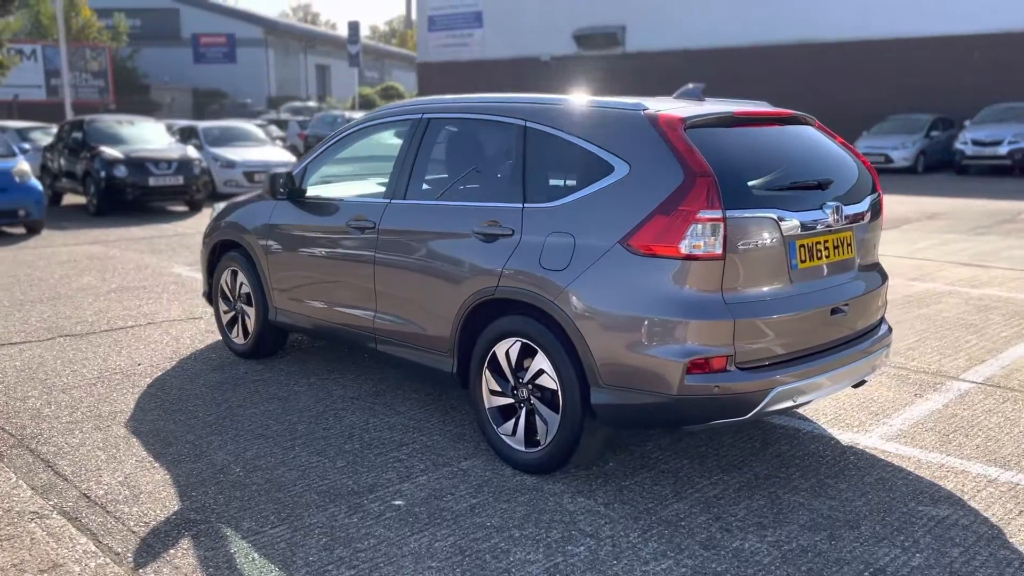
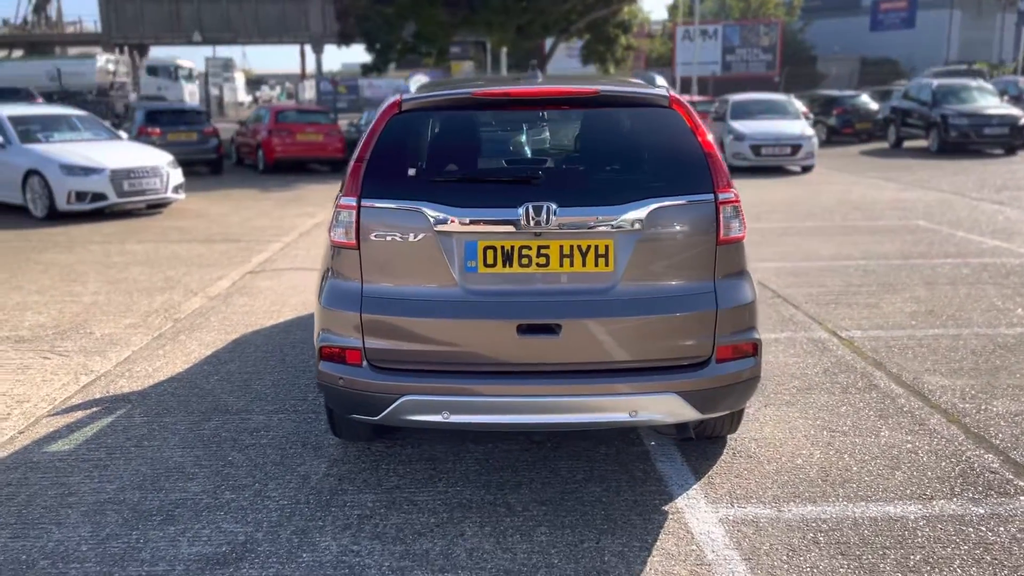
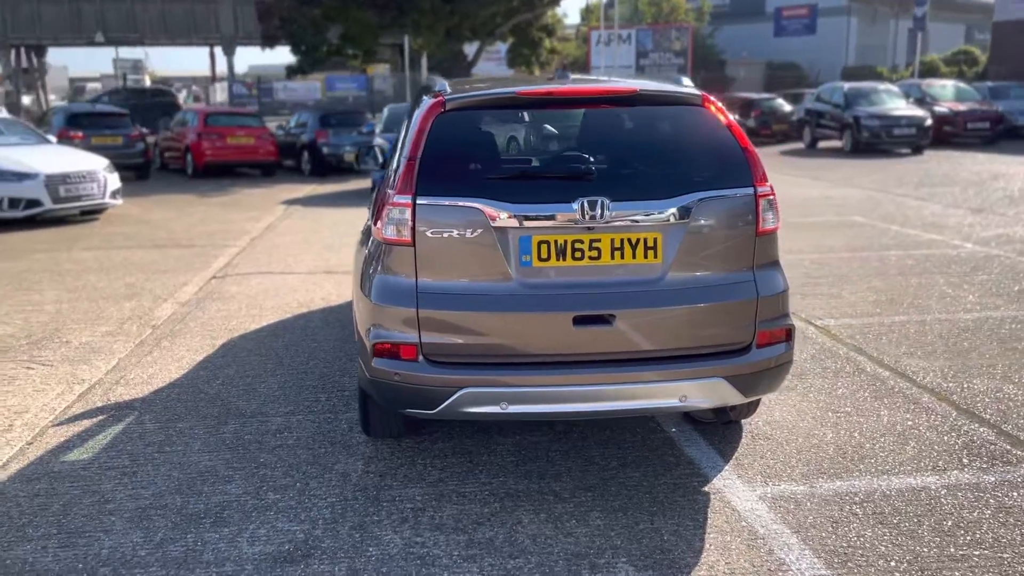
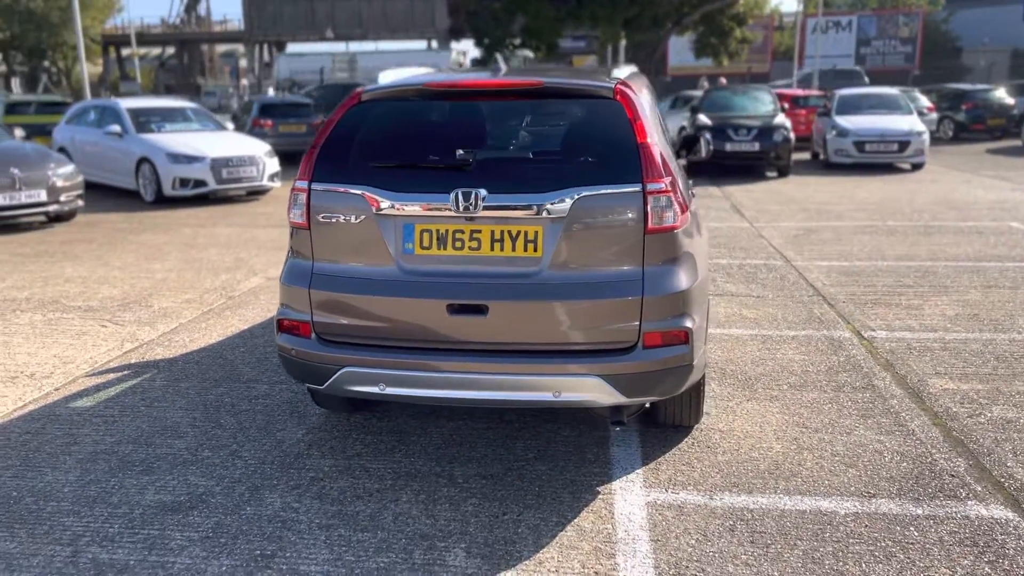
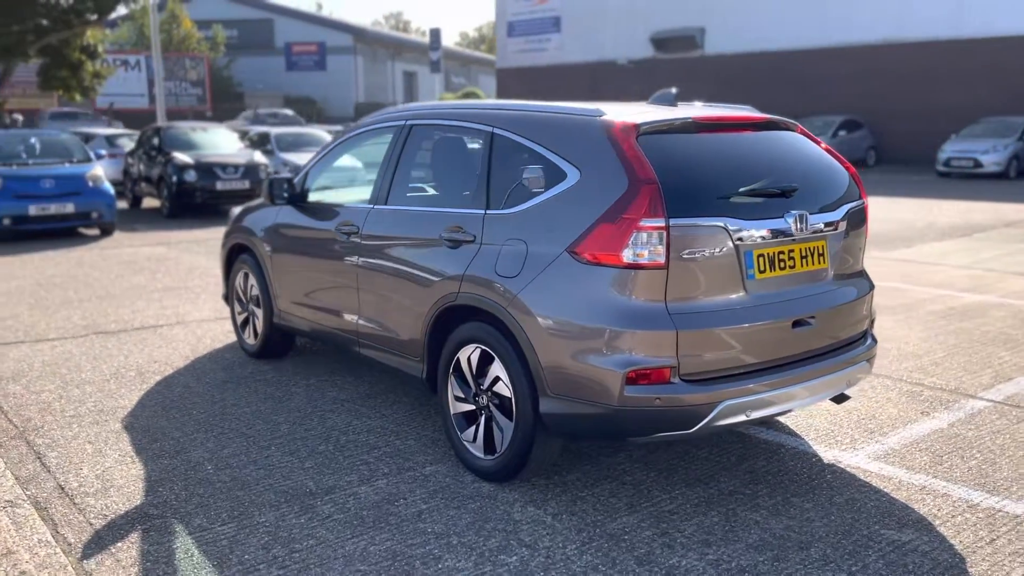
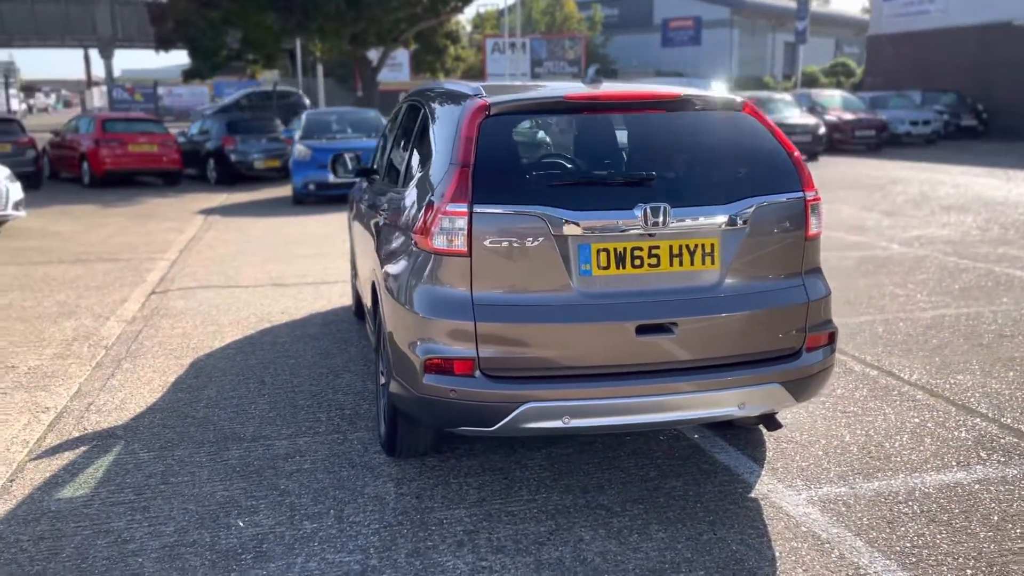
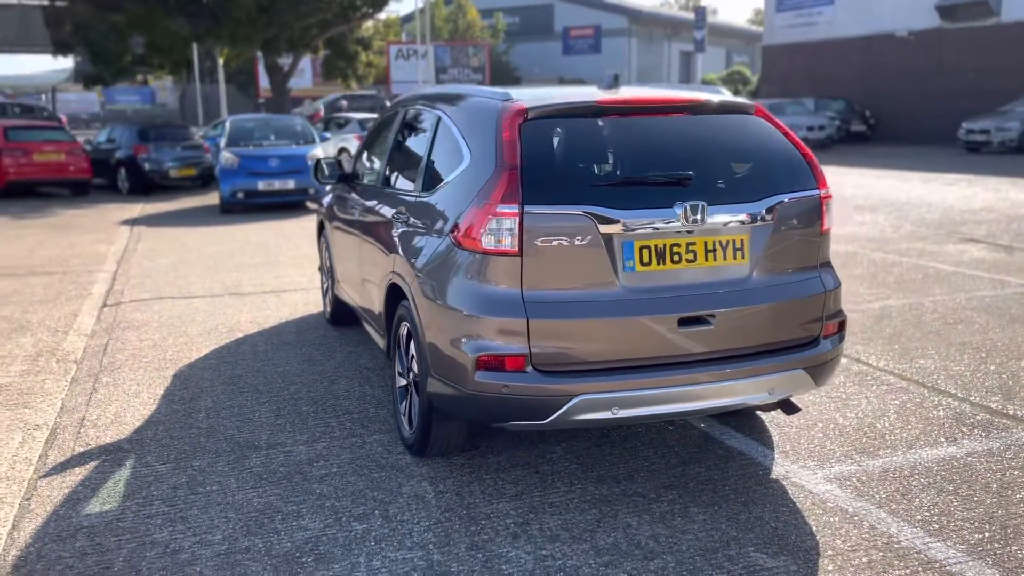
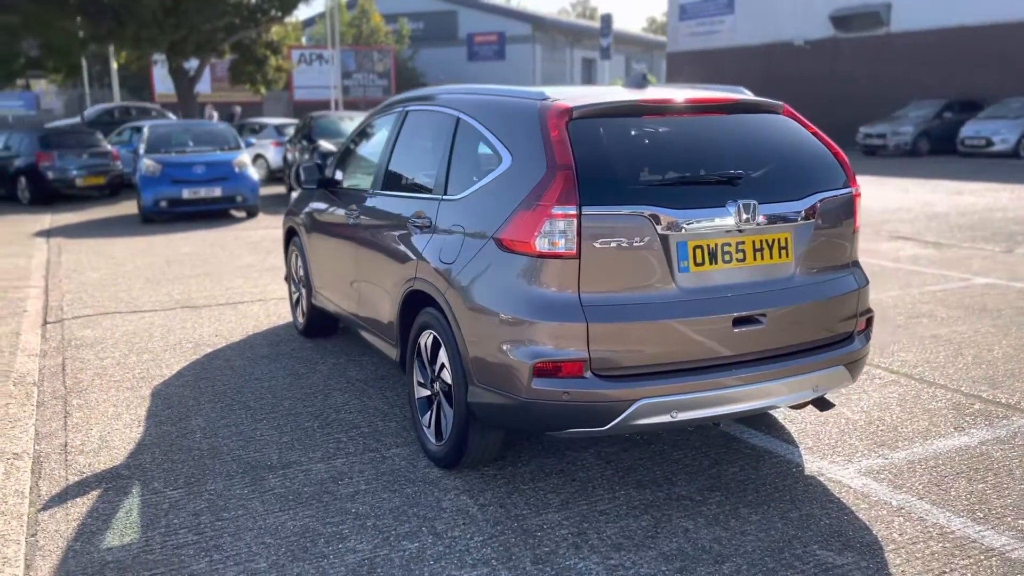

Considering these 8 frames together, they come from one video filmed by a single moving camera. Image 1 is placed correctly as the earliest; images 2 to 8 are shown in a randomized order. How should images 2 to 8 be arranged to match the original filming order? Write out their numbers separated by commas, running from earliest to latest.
5, 8, 7, 6, 3, 2, 4
